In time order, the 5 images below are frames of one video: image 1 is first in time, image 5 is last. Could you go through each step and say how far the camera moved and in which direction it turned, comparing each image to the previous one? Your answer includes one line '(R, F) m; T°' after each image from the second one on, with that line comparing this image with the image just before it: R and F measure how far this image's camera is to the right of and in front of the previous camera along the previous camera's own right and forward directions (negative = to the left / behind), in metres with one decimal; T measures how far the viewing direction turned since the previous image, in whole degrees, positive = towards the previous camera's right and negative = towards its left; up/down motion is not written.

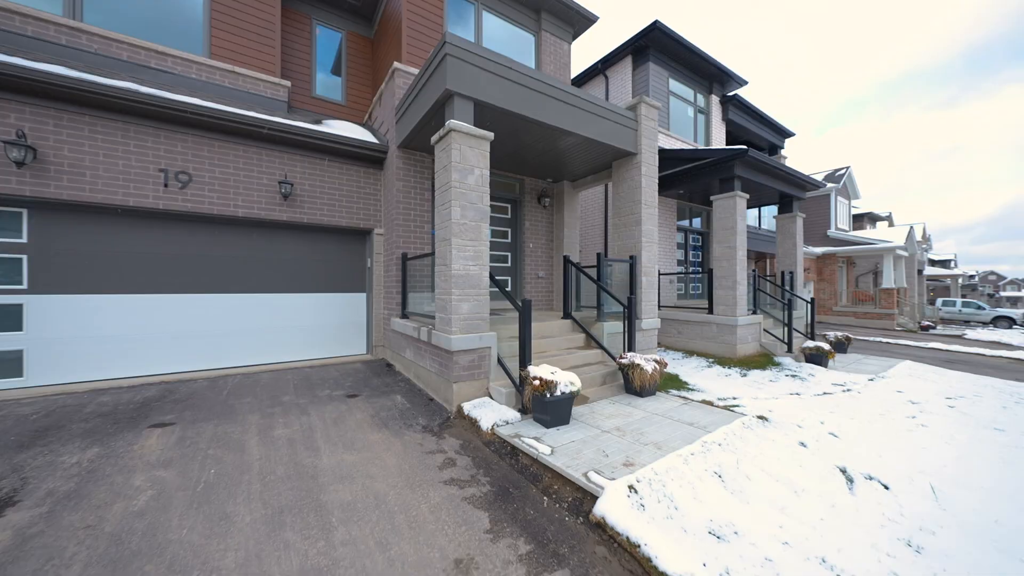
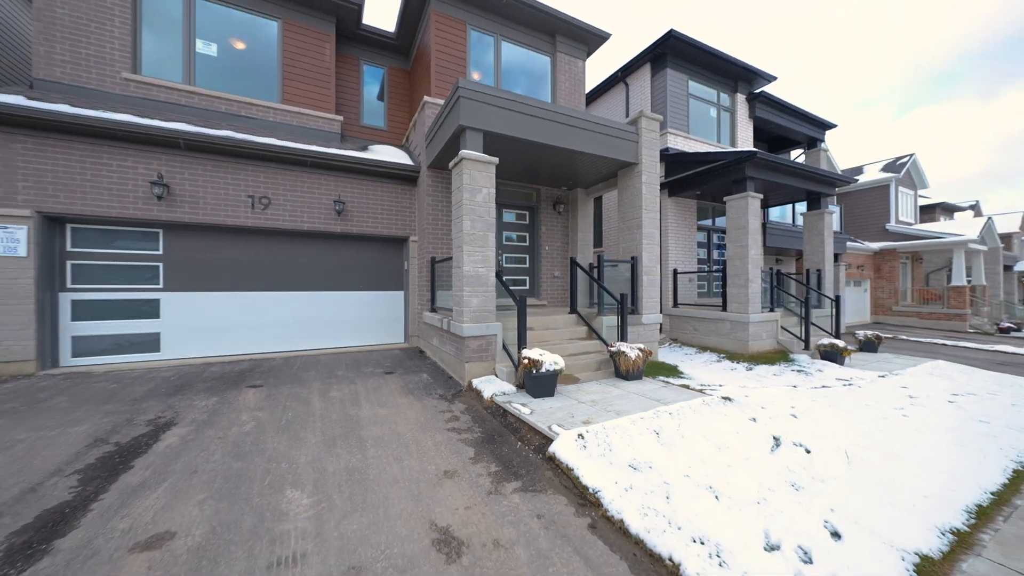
(+0.6, -0.8) m; -7°
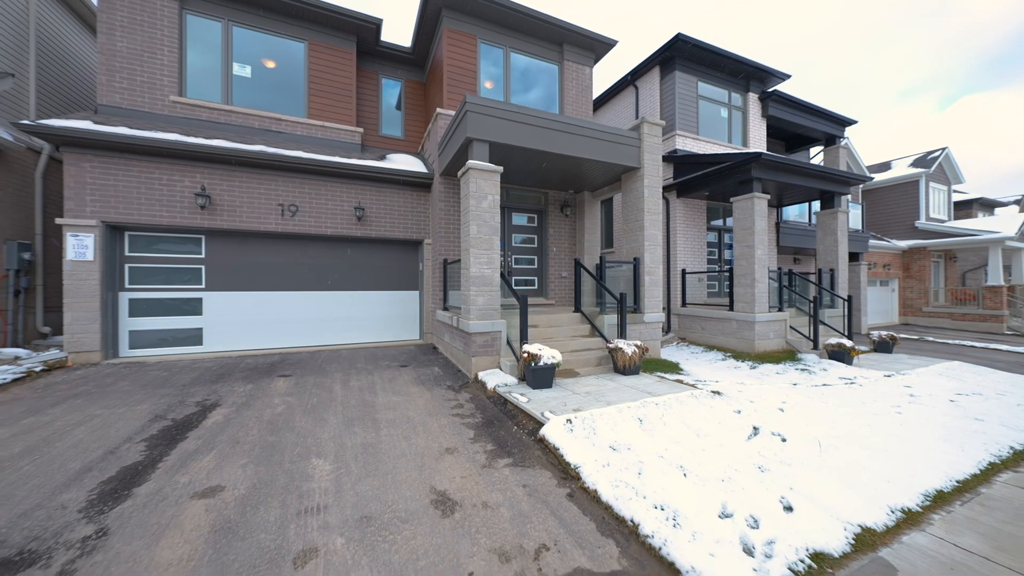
(+0.2, -0.4) m; -3°
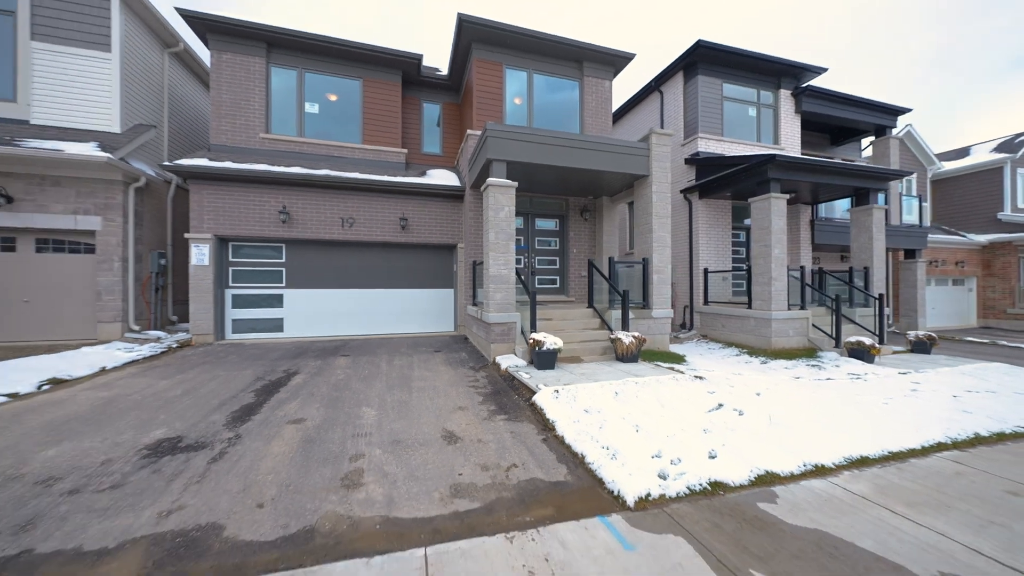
(+0.6, -0.9) m; -7°
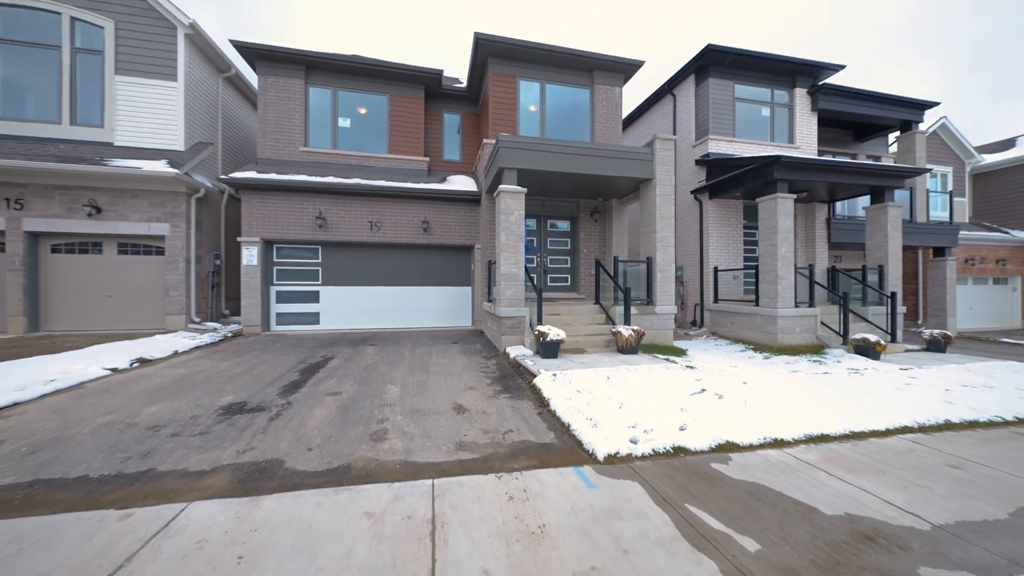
(+0.3, -0.6) m; -4°
